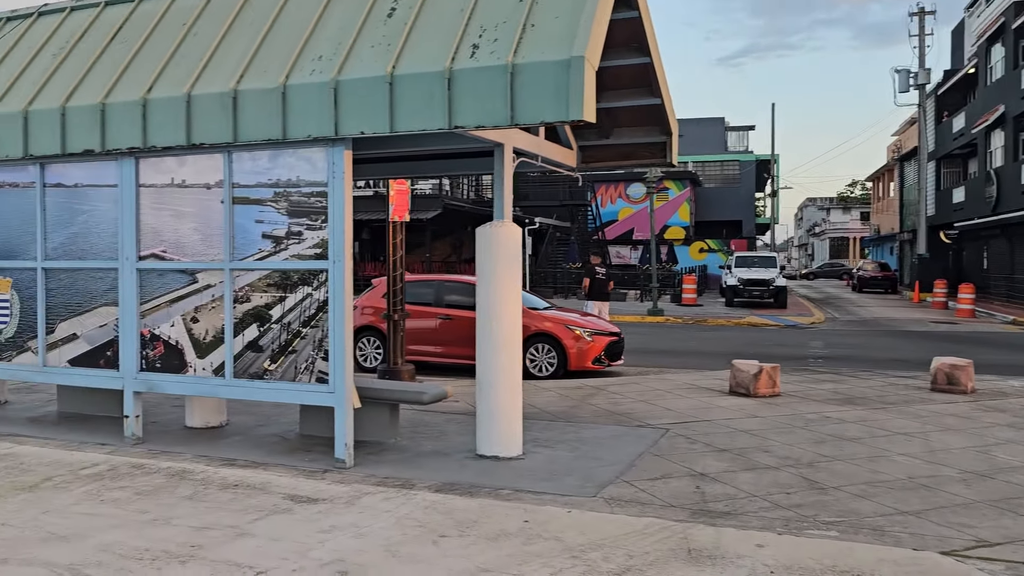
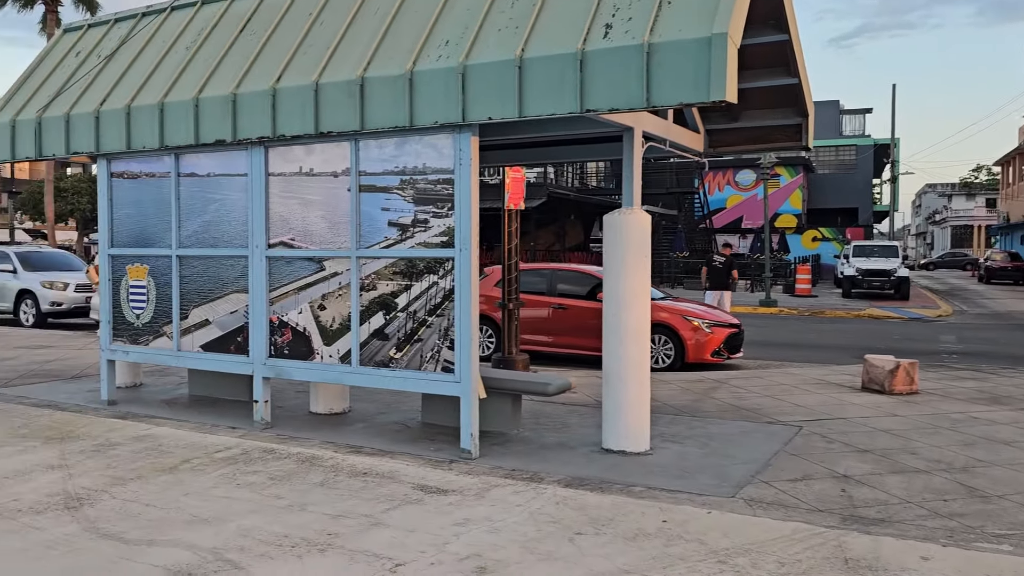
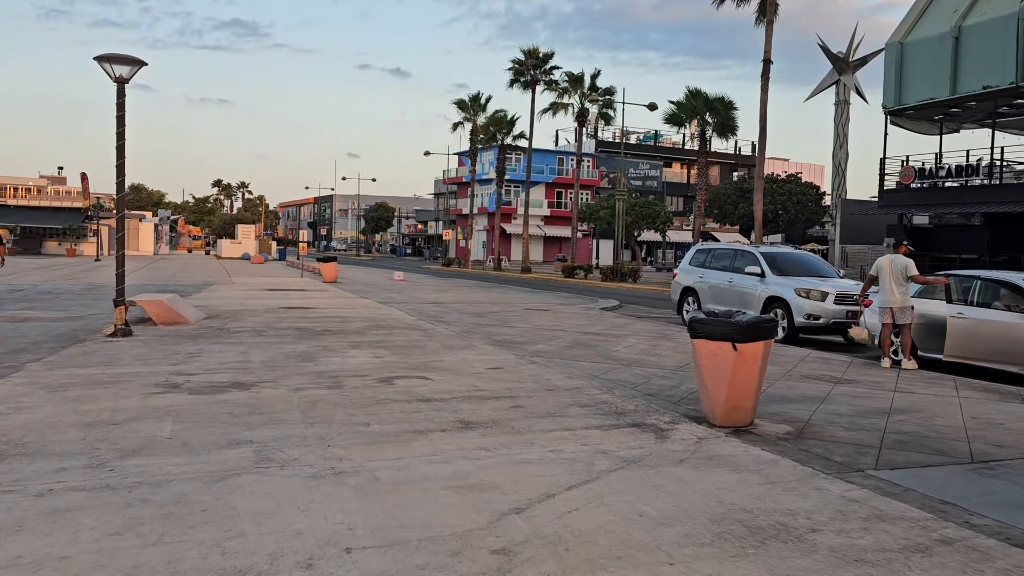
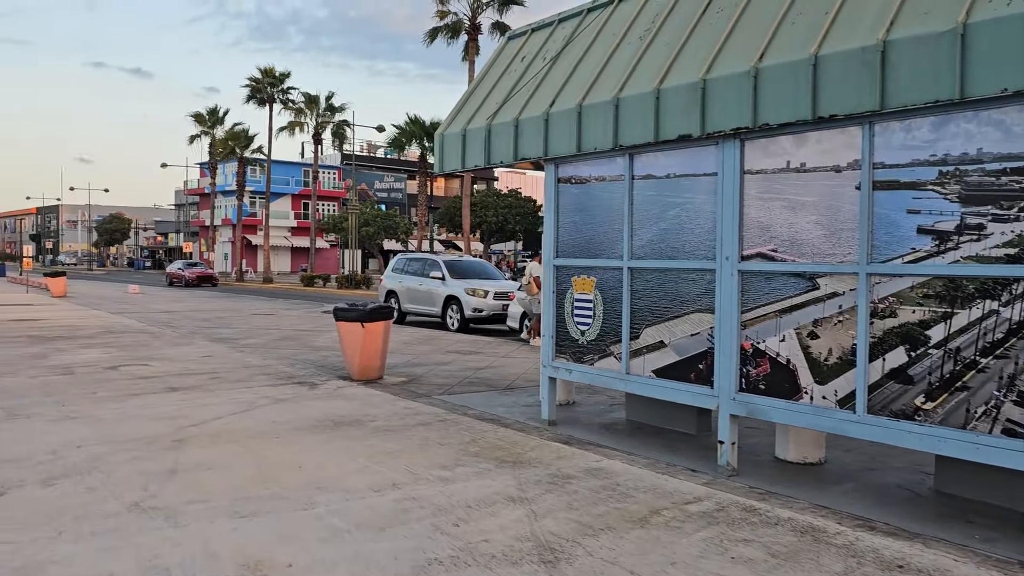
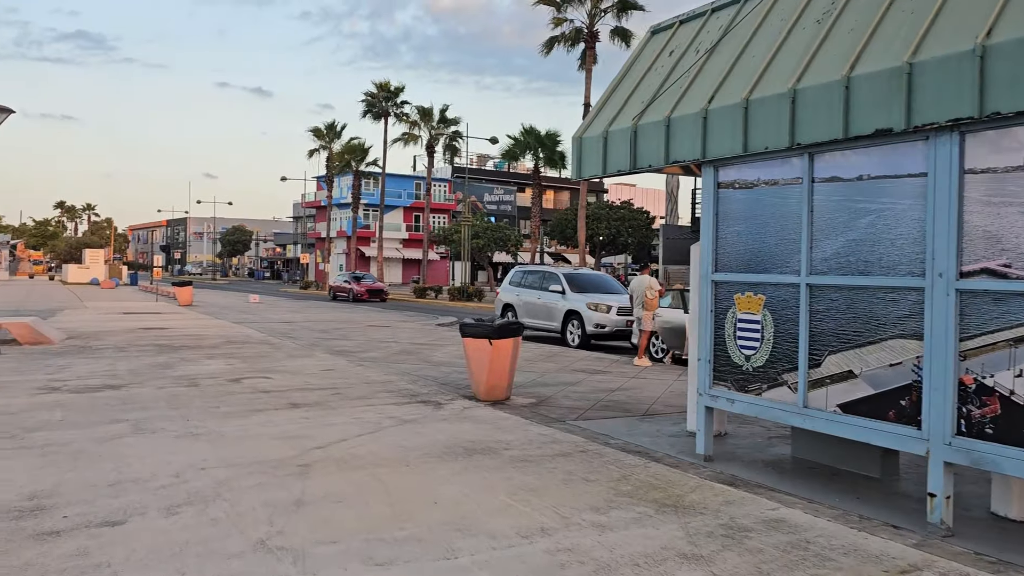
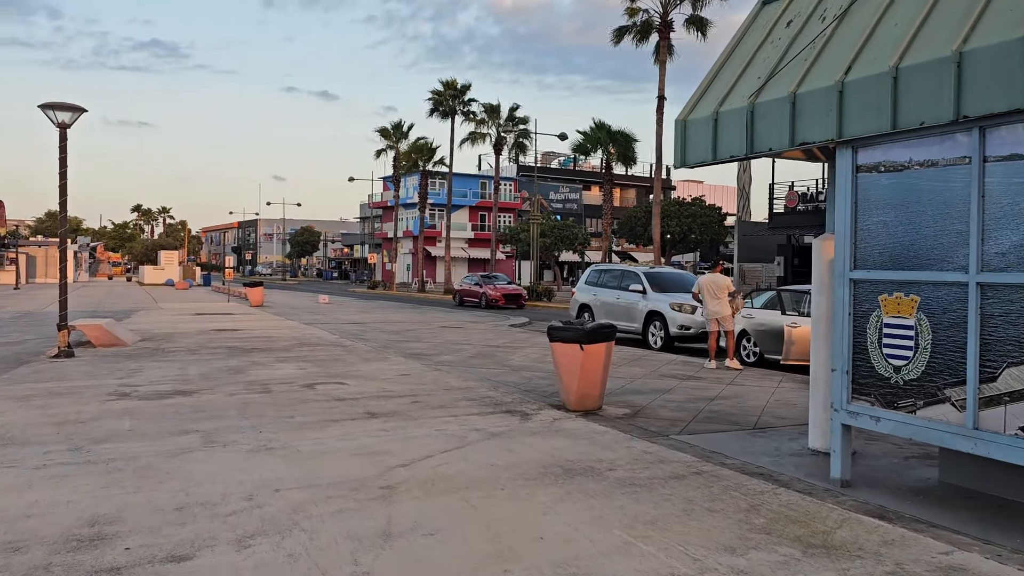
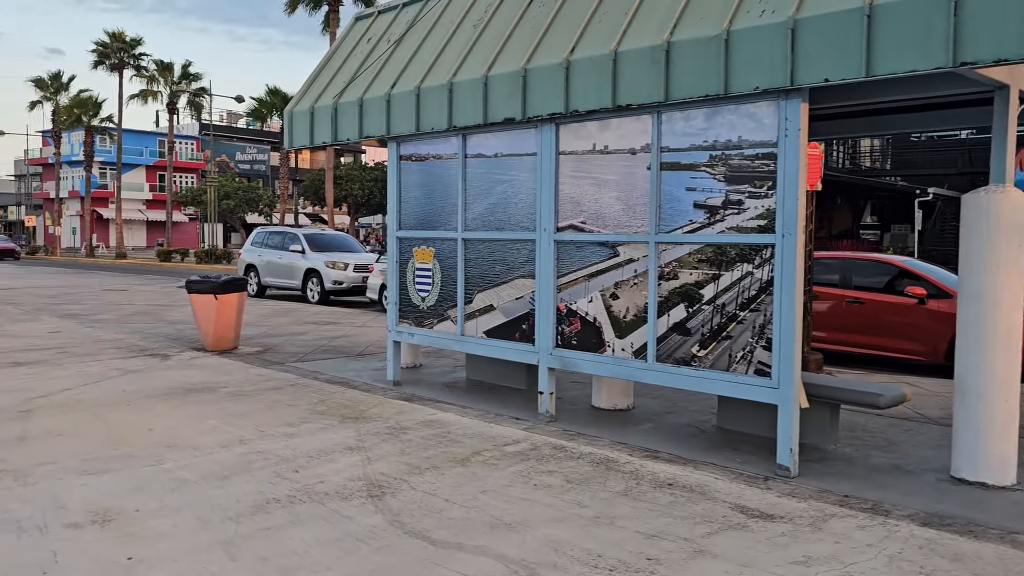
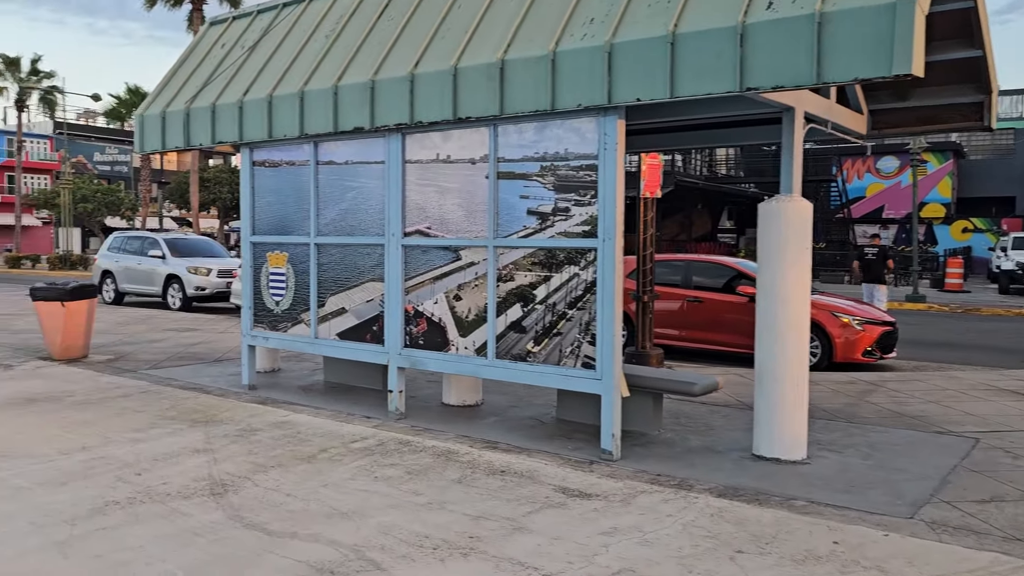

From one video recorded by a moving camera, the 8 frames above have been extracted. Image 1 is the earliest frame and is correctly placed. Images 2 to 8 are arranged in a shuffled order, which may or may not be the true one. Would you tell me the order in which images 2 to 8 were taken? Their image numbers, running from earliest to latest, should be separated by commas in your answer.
2, 8, 7, 4, 5, 6, 3
